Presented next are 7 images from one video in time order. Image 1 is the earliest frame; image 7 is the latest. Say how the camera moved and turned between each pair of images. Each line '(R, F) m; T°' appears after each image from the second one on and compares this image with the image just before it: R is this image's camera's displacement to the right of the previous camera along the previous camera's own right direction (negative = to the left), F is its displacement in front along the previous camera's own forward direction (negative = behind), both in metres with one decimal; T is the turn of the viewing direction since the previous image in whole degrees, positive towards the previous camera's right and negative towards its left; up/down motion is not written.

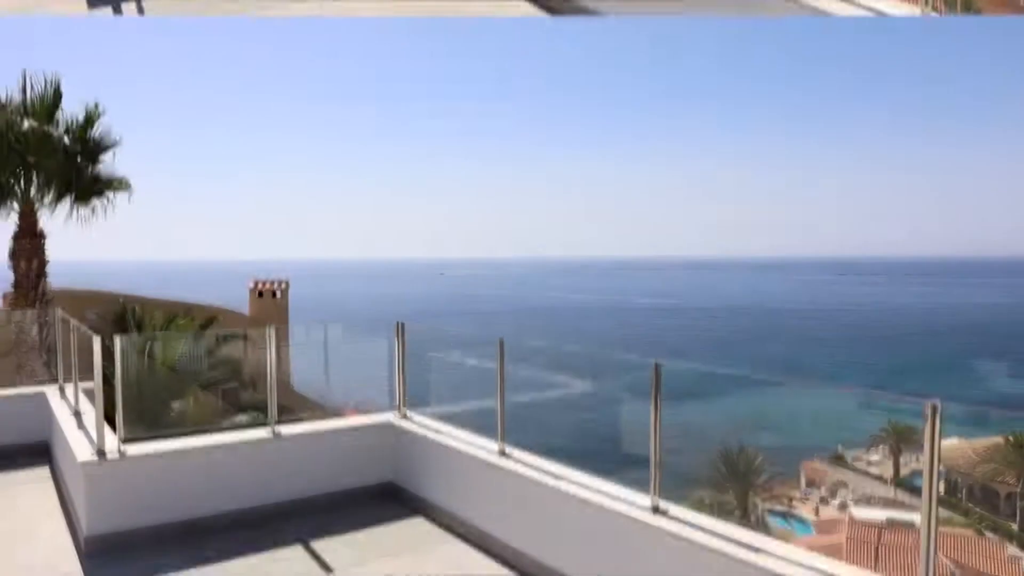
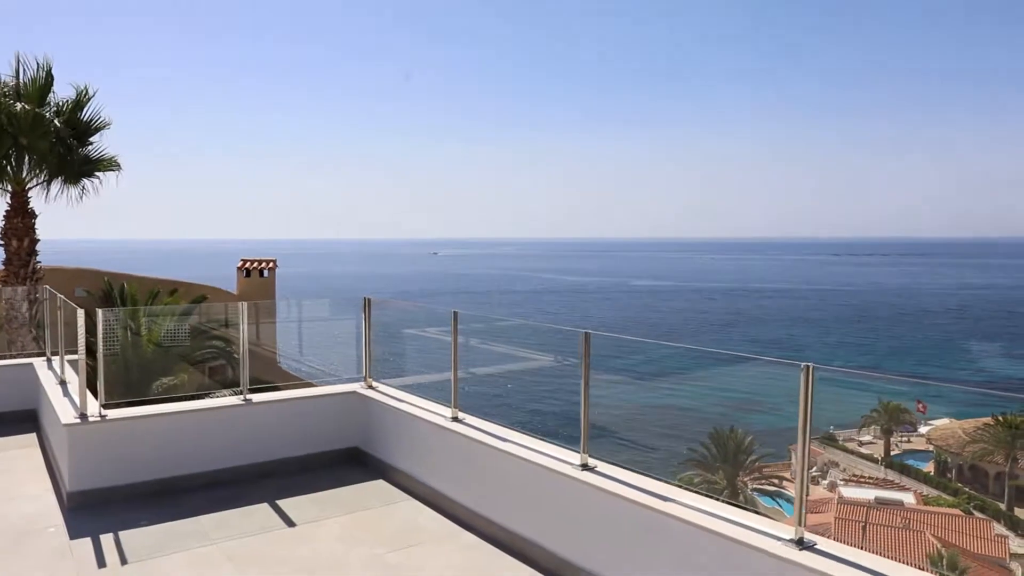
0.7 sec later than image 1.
(+0.4, -0.4) m; 0°
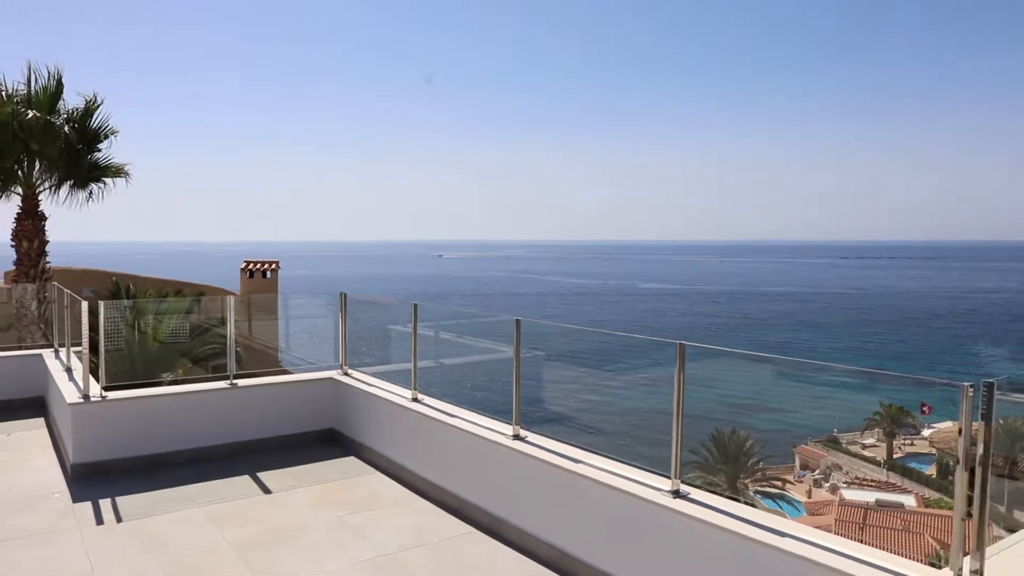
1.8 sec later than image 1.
(+0.5, -0.7) m; -1°
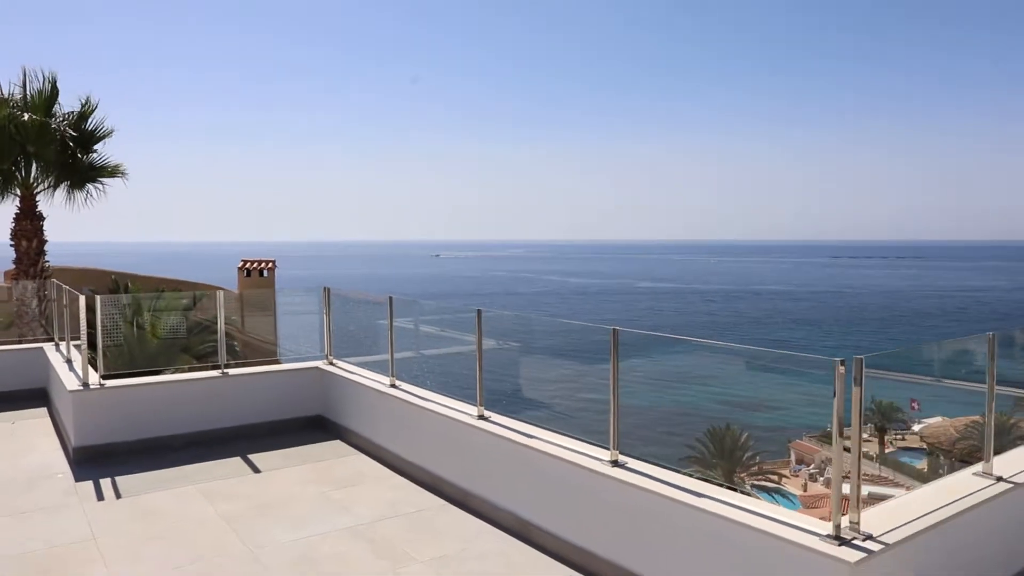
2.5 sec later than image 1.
(+0.3, -0.5) m; 0°
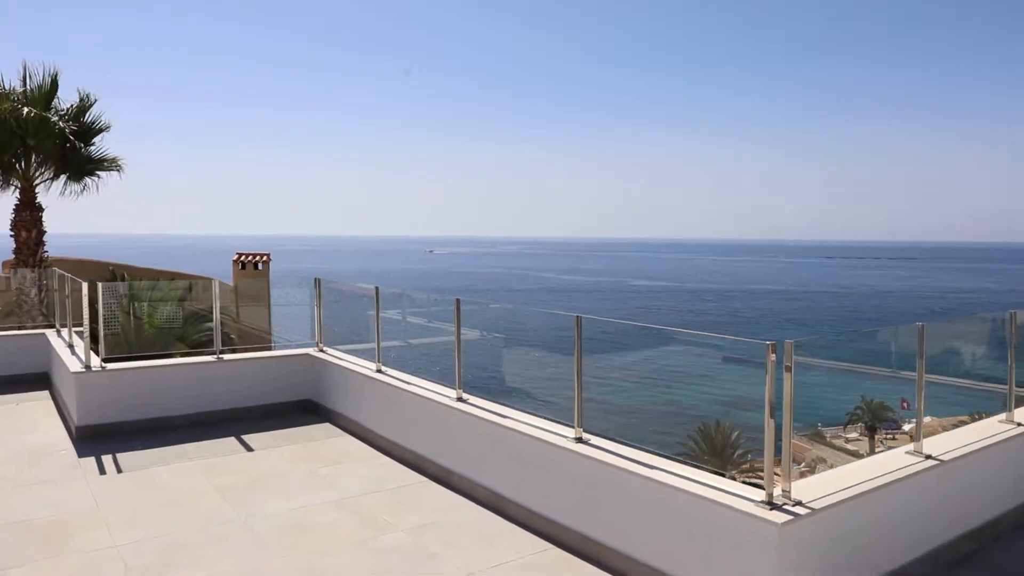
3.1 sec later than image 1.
(+0.2, -0.4) m; 0°
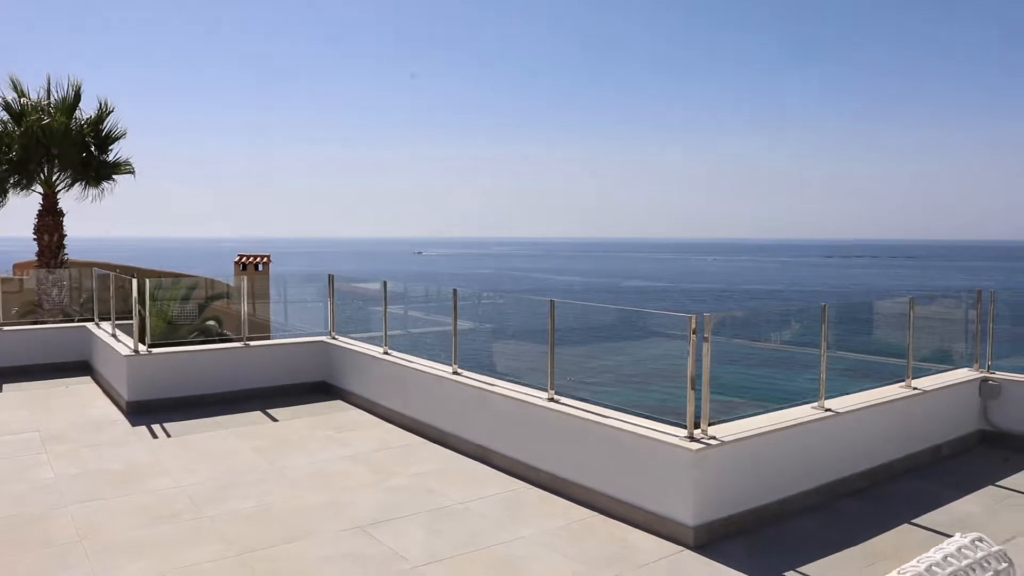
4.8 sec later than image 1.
(+0.1, -1.2) m; 0°
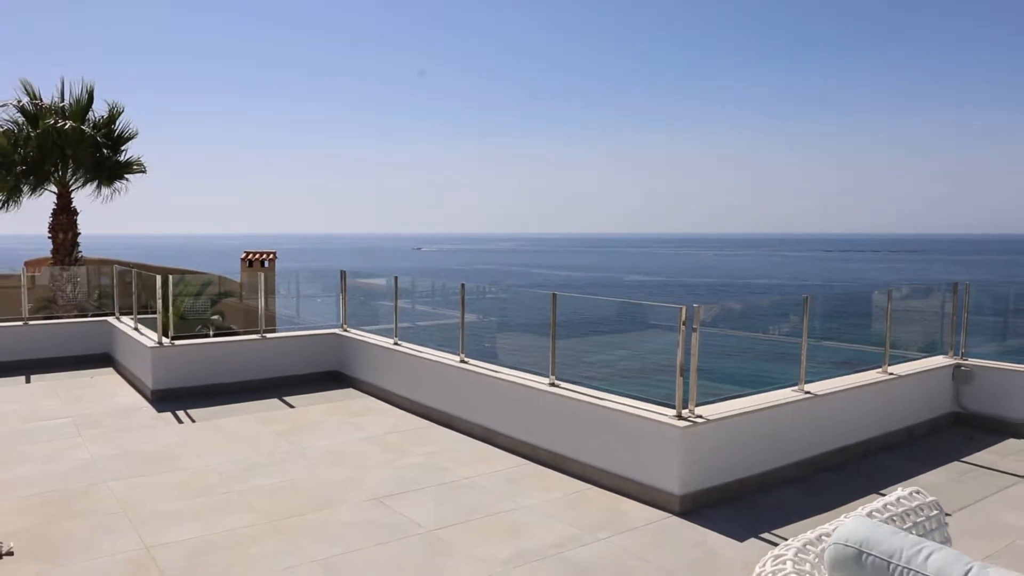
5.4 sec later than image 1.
(0.0, -0.5) m; 0°
